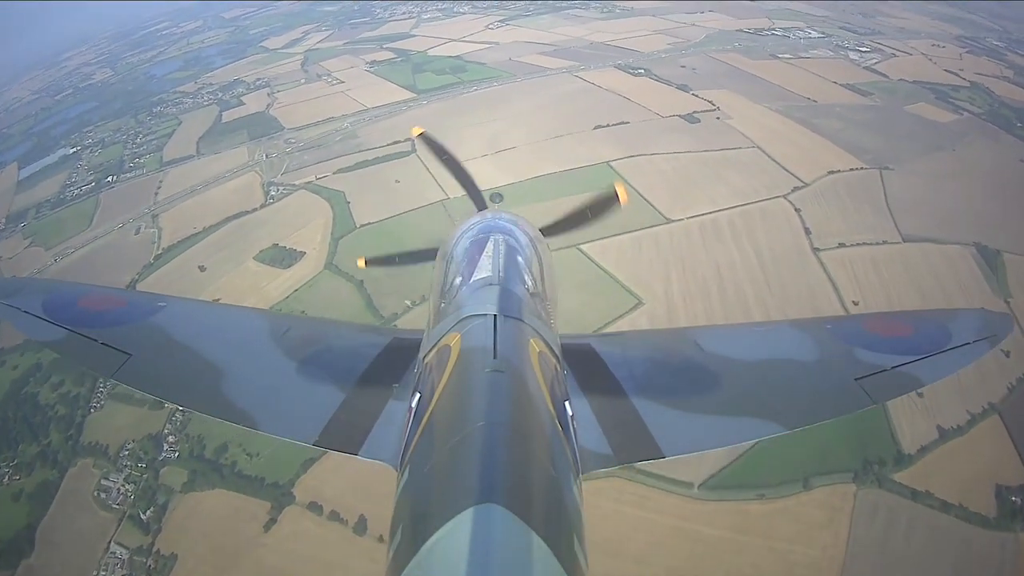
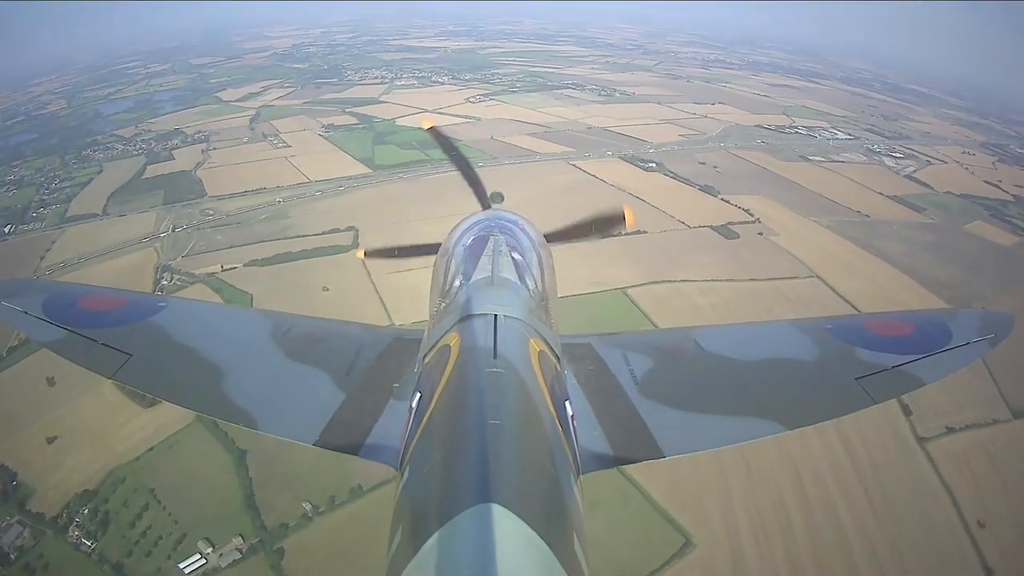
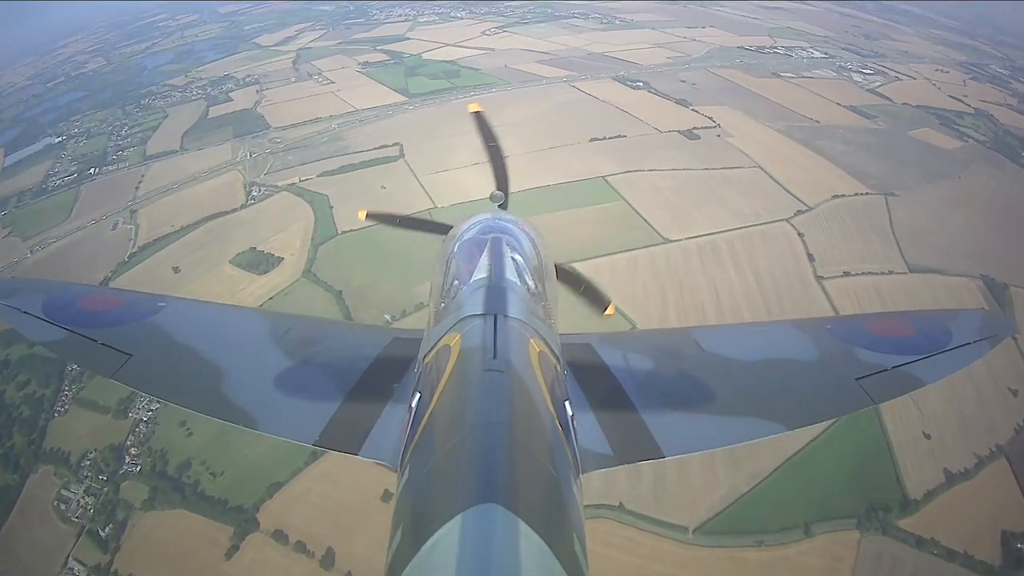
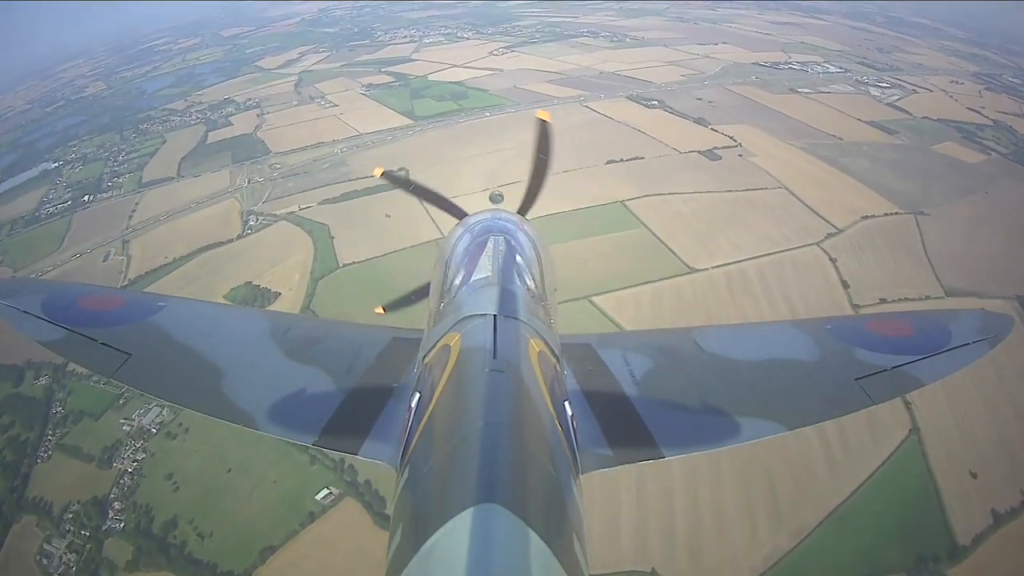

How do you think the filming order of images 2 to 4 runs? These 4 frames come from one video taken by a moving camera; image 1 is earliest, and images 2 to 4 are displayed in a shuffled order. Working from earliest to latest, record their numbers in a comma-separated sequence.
3, 4, 2
